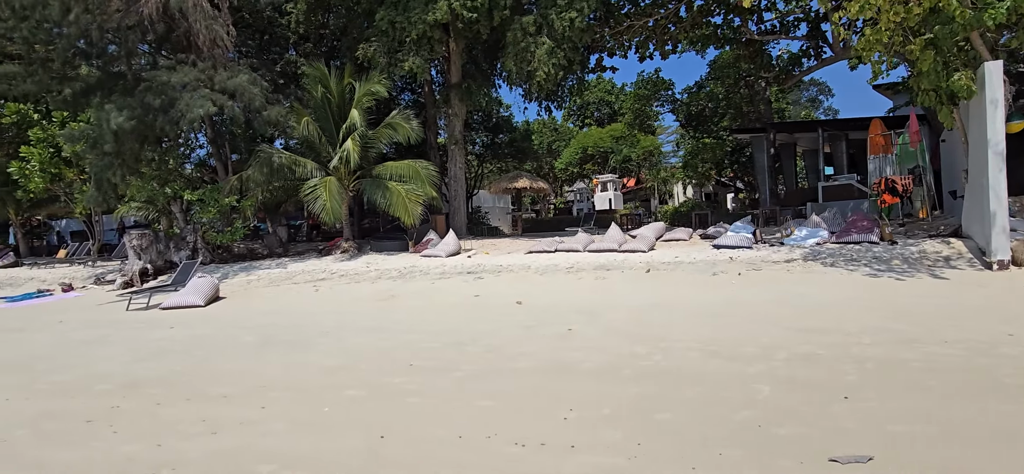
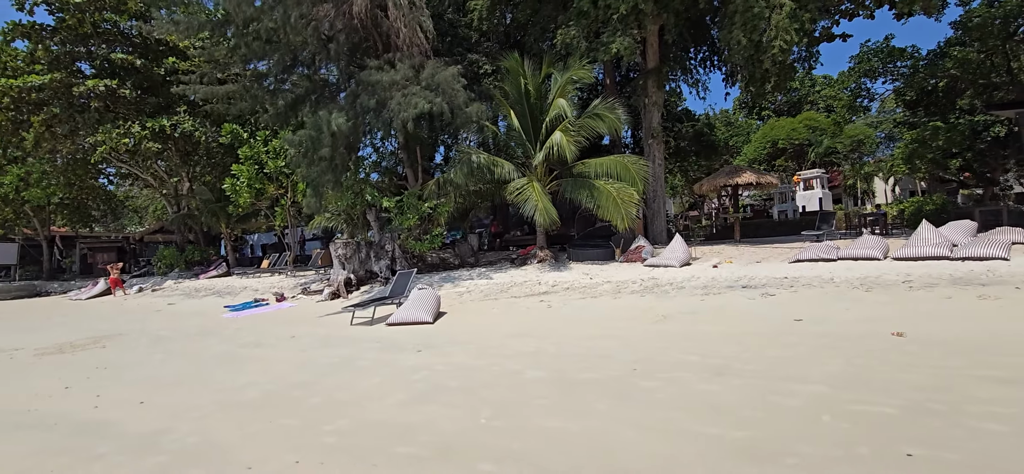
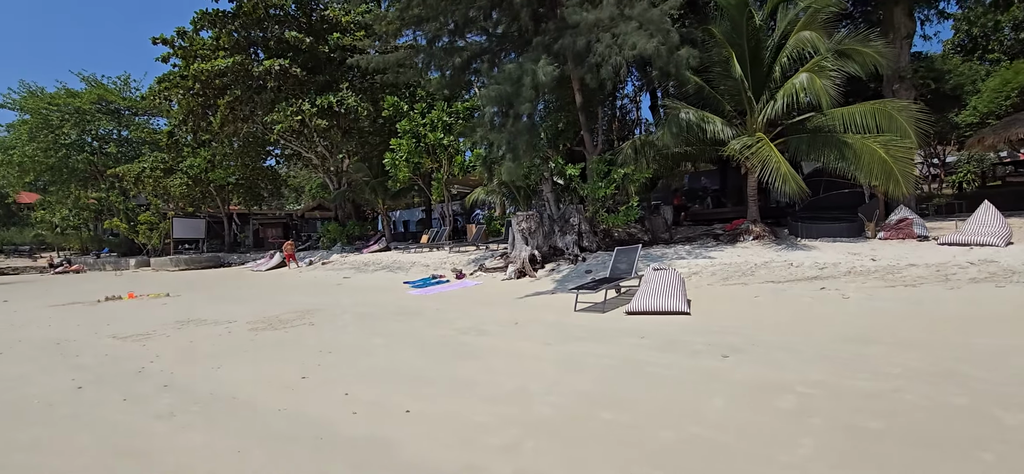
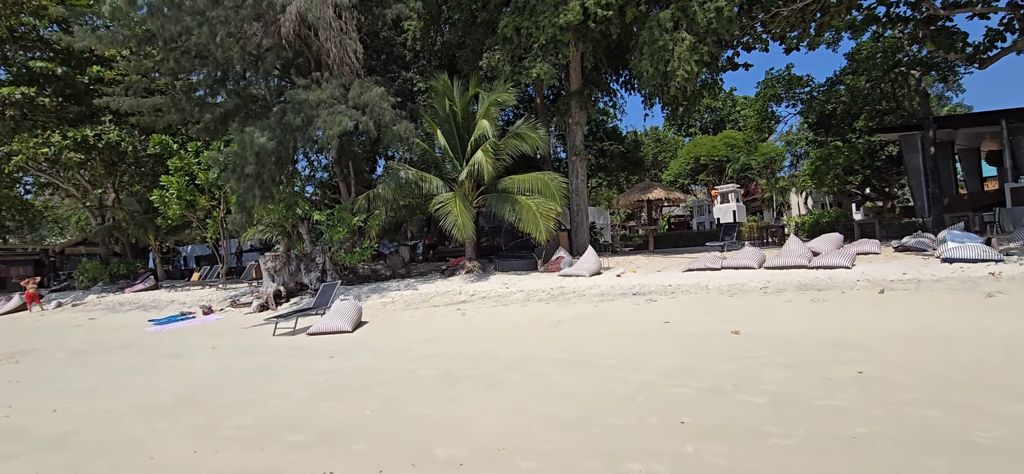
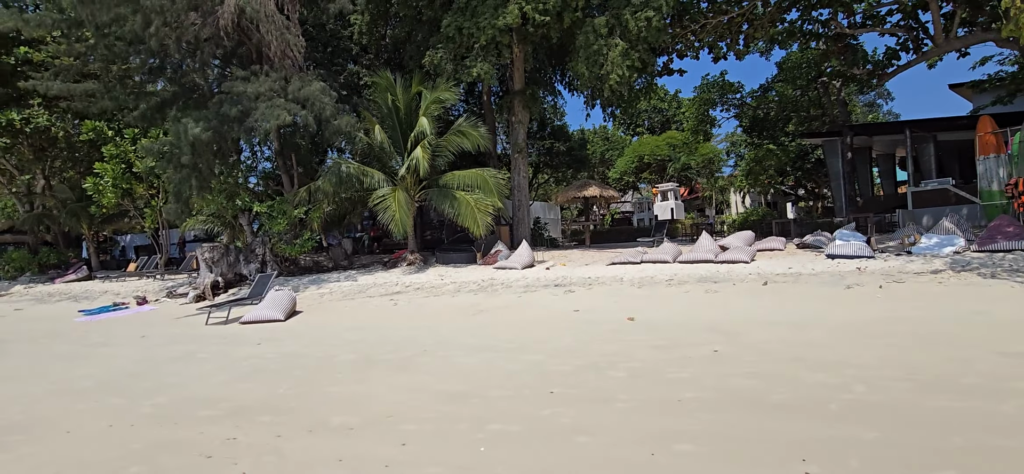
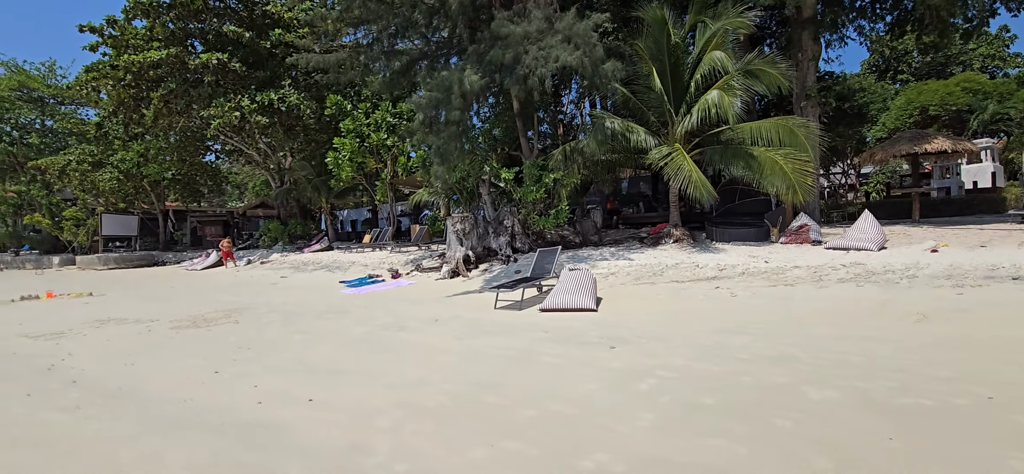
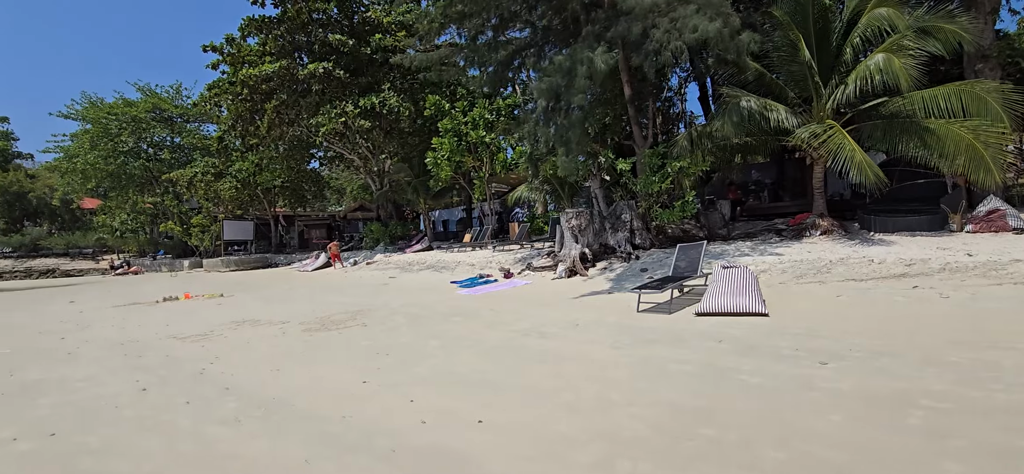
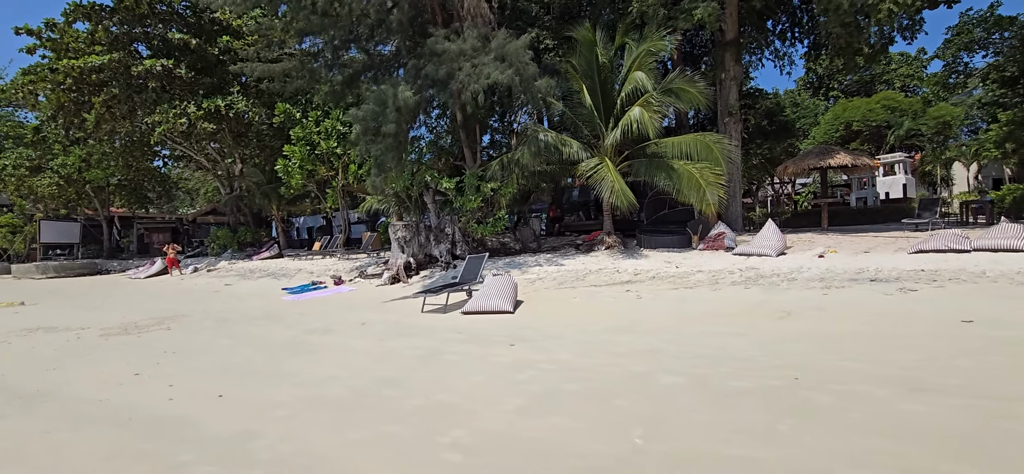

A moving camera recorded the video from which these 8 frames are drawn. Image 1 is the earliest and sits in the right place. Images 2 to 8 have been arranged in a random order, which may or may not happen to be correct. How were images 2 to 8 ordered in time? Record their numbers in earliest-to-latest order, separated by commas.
5, 4, 2, 8, 6, 3, 7
